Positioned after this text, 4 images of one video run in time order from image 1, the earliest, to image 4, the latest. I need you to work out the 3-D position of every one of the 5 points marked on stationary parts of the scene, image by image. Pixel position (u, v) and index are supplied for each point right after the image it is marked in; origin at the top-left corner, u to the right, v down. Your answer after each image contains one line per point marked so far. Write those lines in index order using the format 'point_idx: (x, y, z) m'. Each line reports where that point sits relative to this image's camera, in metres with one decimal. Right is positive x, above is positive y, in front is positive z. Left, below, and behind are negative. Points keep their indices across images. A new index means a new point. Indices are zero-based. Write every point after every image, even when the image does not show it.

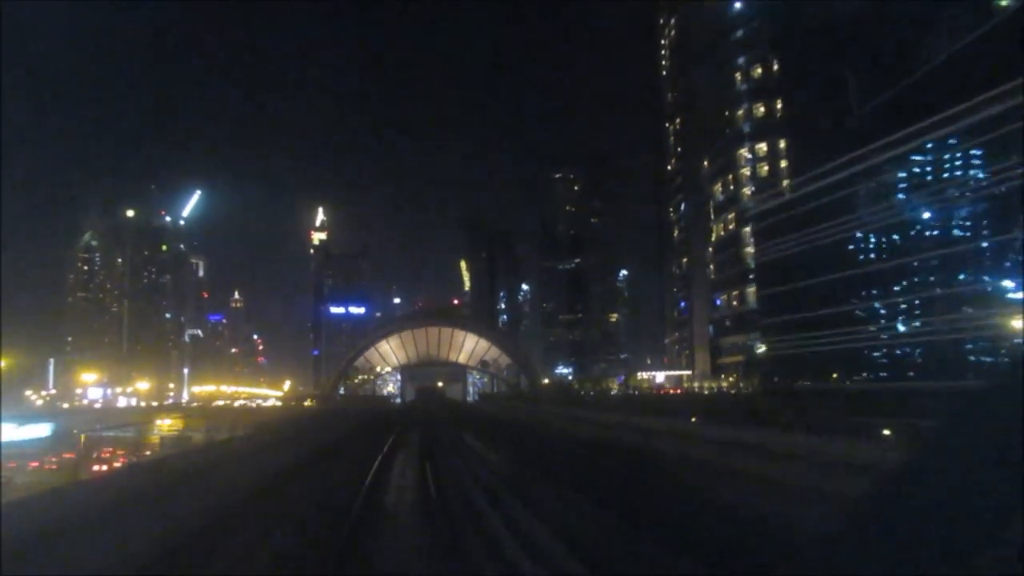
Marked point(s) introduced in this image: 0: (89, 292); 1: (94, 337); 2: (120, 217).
0: (-7.5, 0.0, +16.3) m
1: (-7.9, -0.9, +17.2) m
2: (-8.2, +1.5, +19.0) m
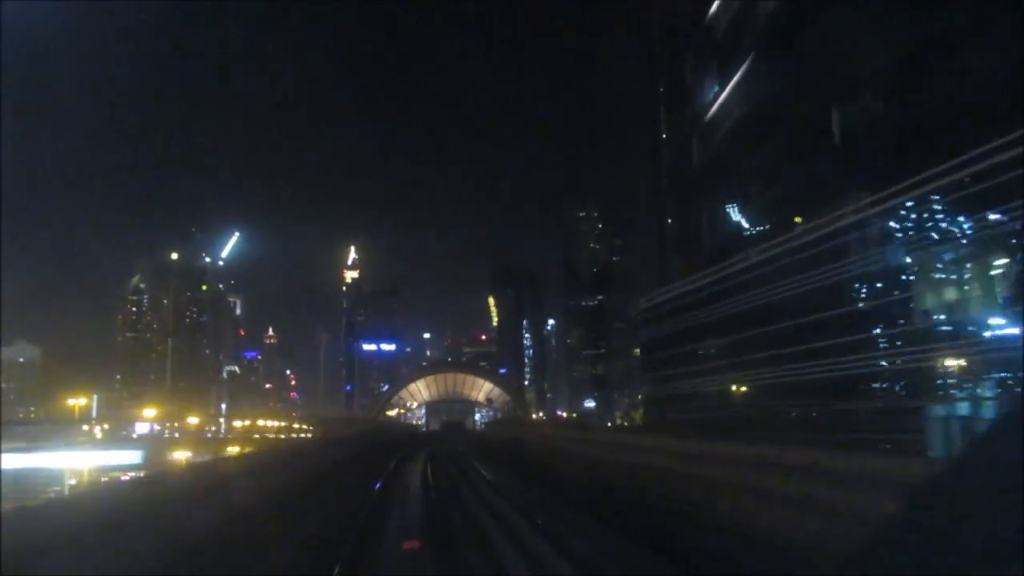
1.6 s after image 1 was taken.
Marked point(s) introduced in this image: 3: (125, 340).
0: (-7.2, -0.8, +17.4) m
1: (-7.5, -1.7, +18.4) m
2: (-7.7, +0.6, +20.2) m
3: (-6.9, -0.9, +16.4) m
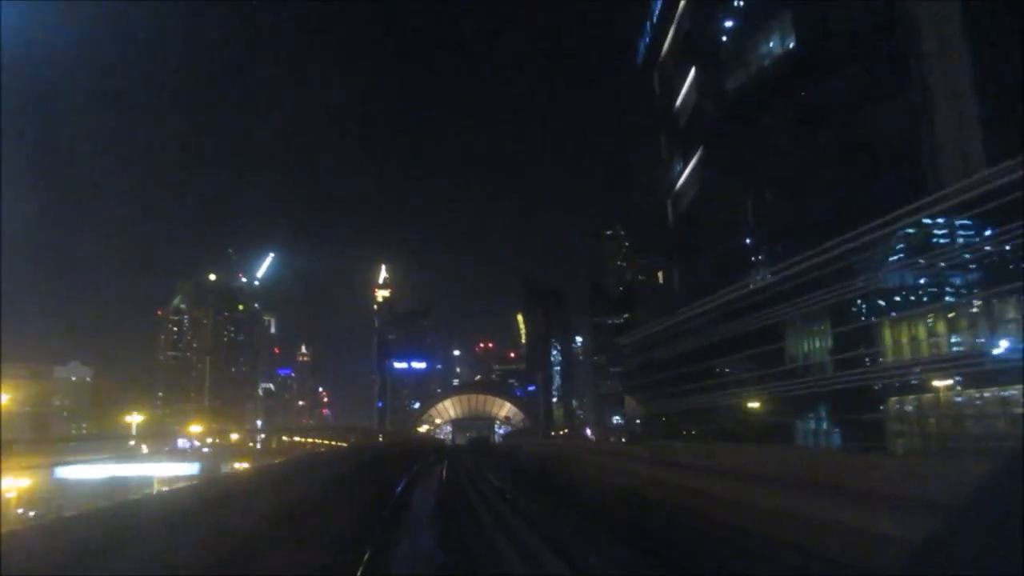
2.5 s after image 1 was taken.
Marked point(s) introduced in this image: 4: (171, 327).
0: (-6.6, -1.2, +18.2) m
1: (-6.9, -2.1, +19.1) m
2: (-7.1, +0.2, +21.0) m
3: (-6.5, -1.3, +17.1) m
4: (-6.4, -0.7, +17.2) m
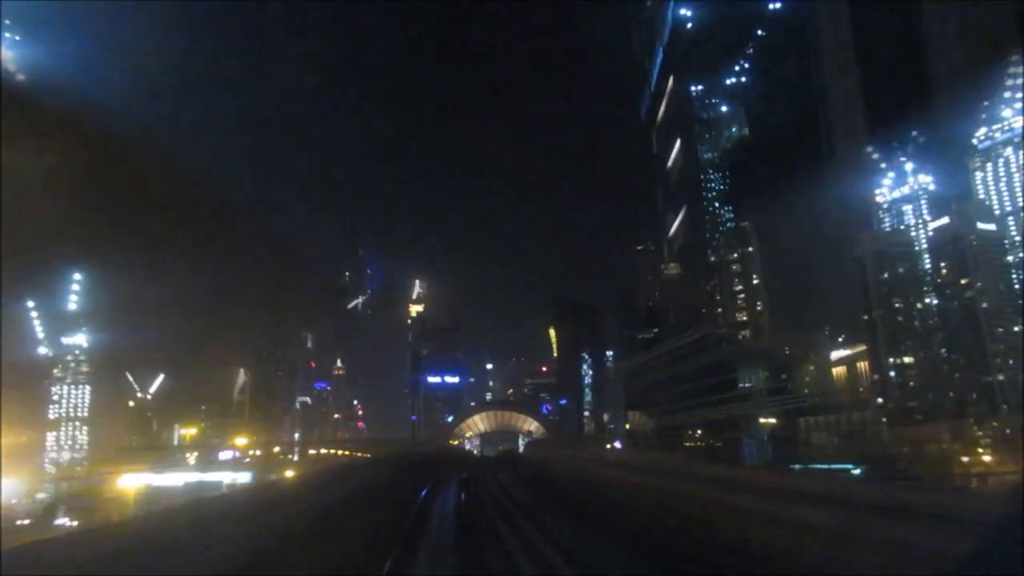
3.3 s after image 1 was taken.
0: (-6.0, -1.6, +18.9) m
1: (-6.3, -2.5, +19.9) m
2: (-6.4, -0.2, +21.8) m
3: (-5.9, -1.6, +17.9) m
4: (-5.9, -1.1, +18.0) m
